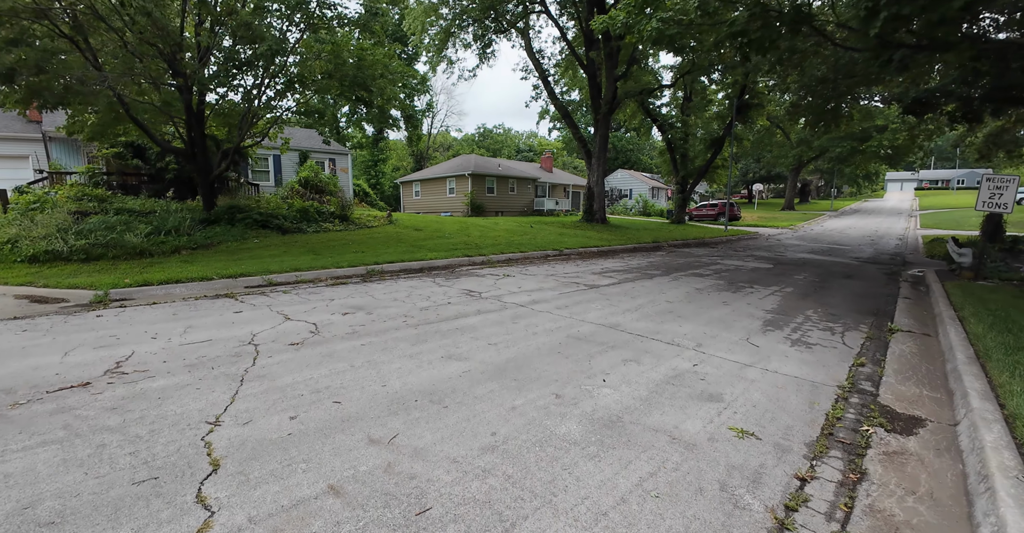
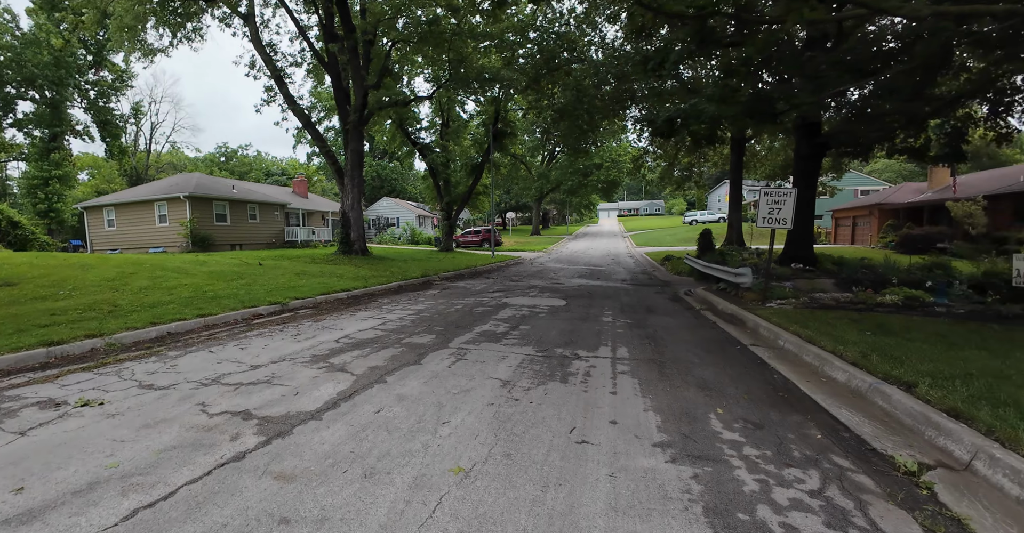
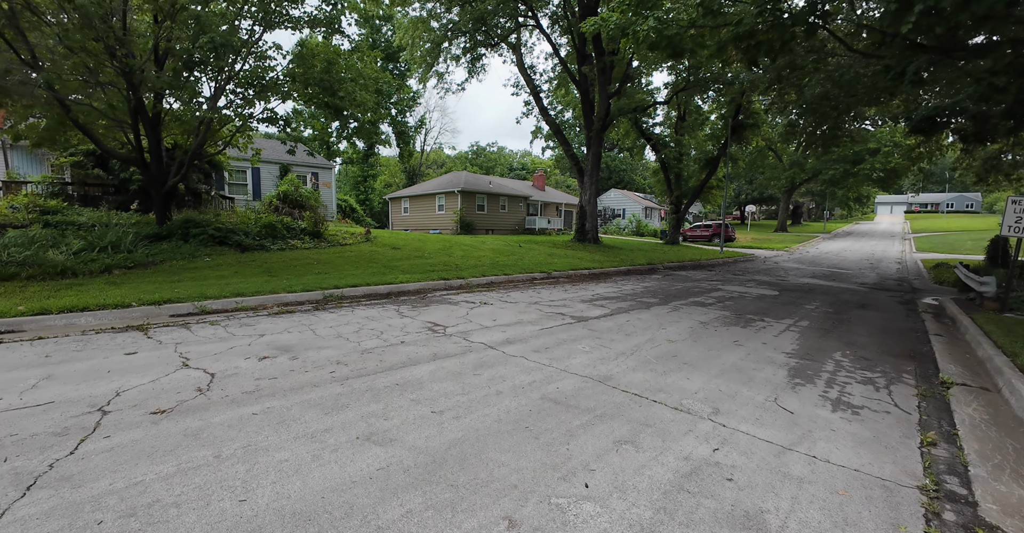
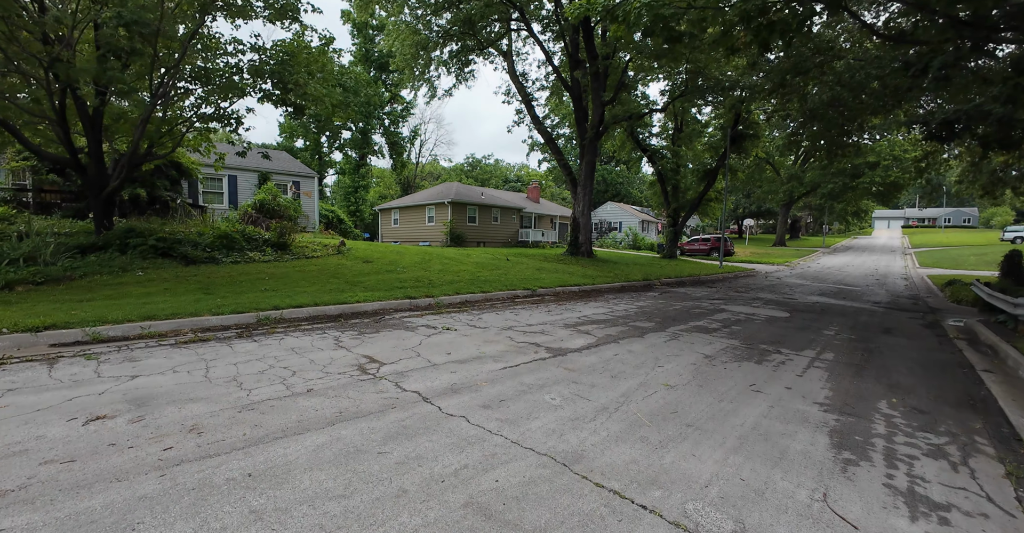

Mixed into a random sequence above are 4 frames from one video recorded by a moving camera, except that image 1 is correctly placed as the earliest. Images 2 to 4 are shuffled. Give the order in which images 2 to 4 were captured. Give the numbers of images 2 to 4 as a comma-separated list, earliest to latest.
3, 4, 2
